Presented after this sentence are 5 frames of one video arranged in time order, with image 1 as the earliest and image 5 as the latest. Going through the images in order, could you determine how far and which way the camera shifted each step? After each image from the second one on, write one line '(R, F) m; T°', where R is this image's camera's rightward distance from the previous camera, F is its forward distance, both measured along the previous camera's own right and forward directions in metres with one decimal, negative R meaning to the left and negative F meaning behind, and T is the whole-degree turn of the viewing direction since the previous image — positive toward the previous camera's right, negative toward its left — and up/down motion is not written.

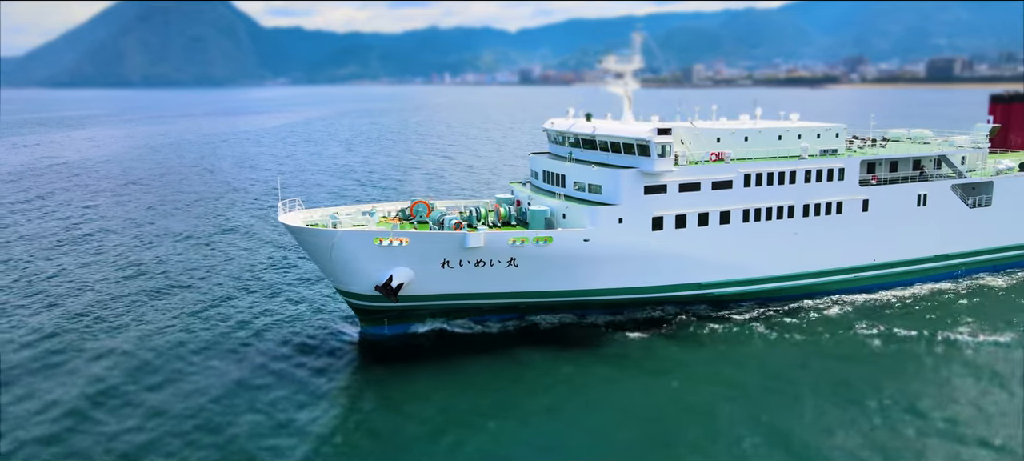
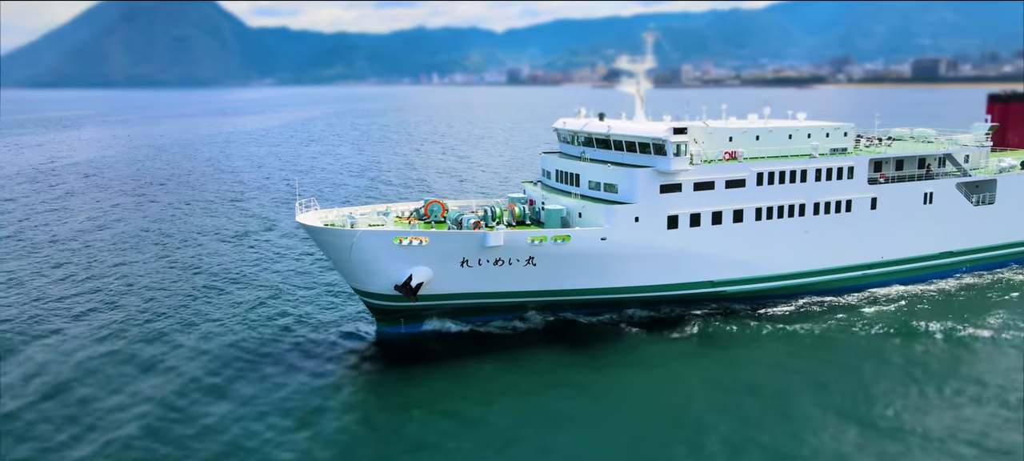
(-1.0, -0.1) m; +1°
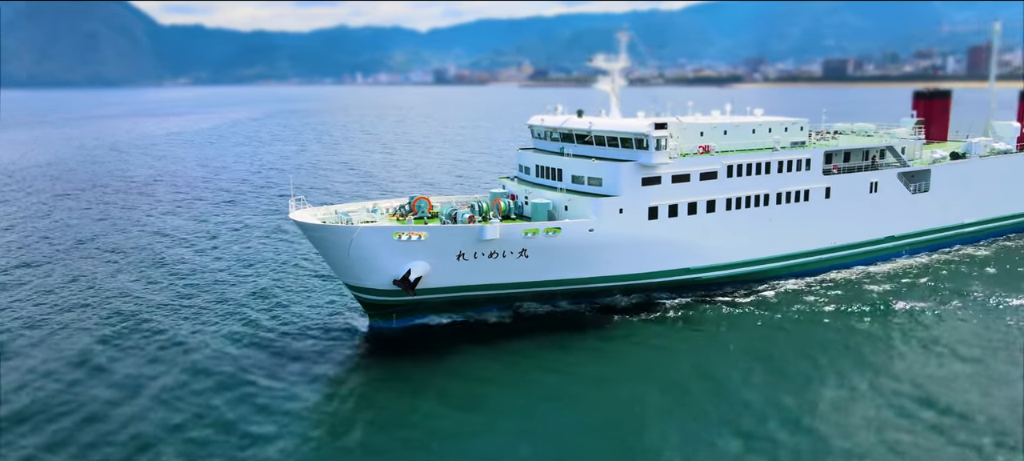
(-2.1, -0.6) m; +6°
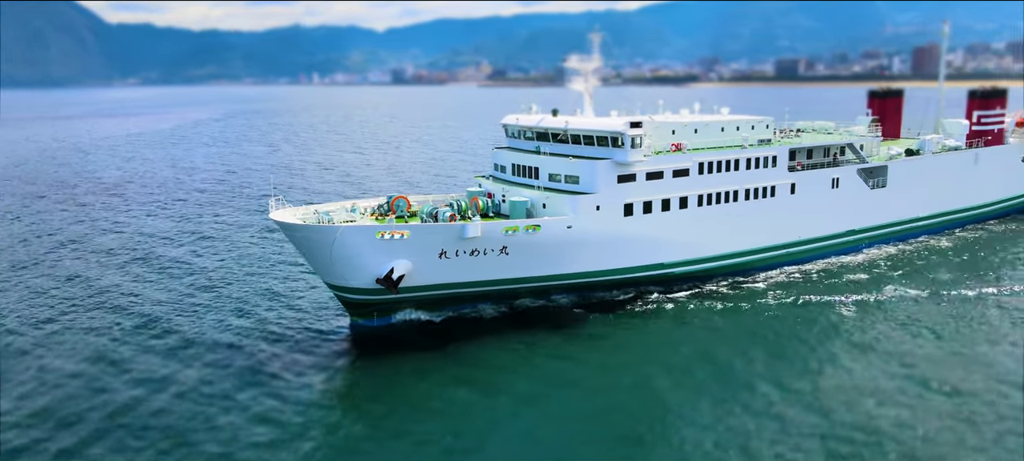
(-0.7, -0.3) m; +3°
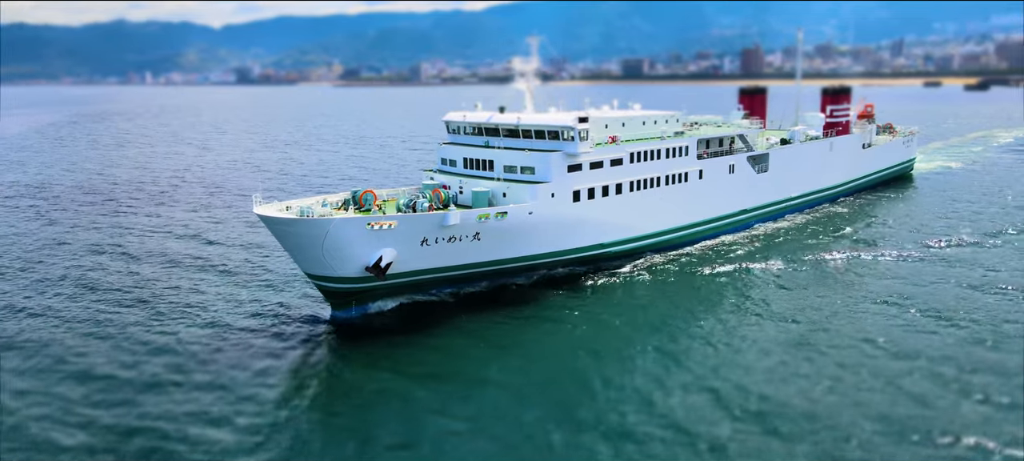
(-4.2, -1.9) m; +11°
